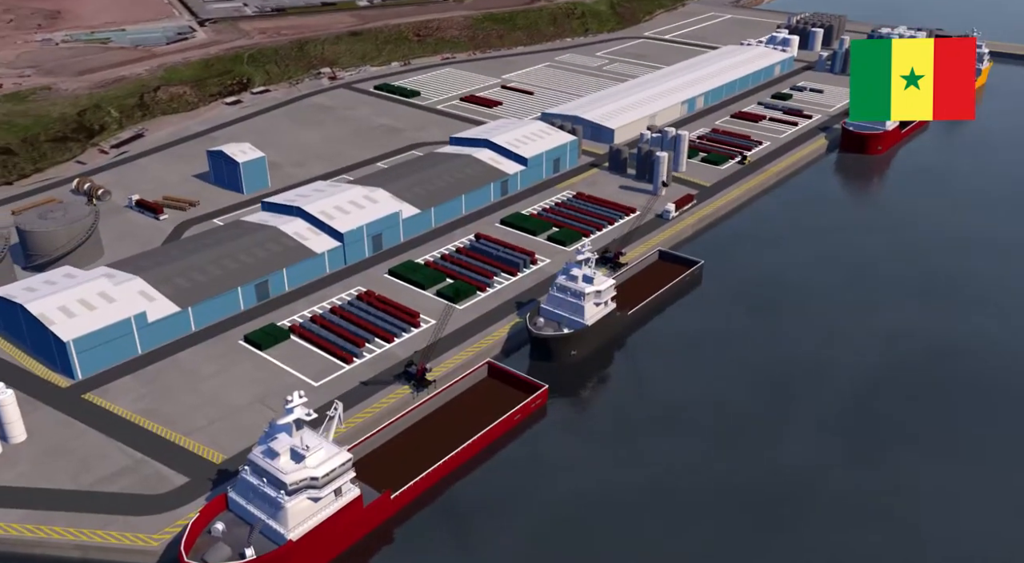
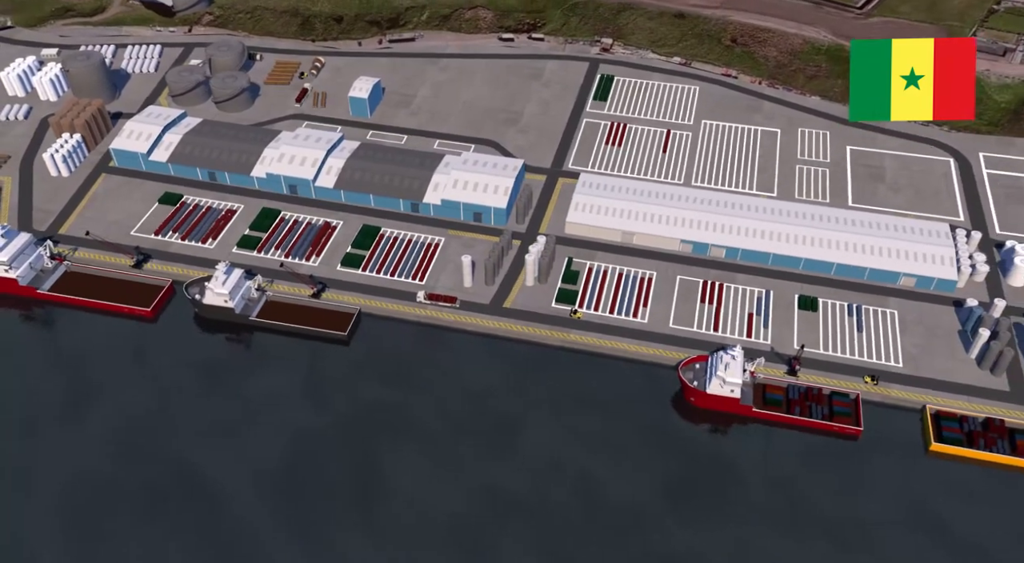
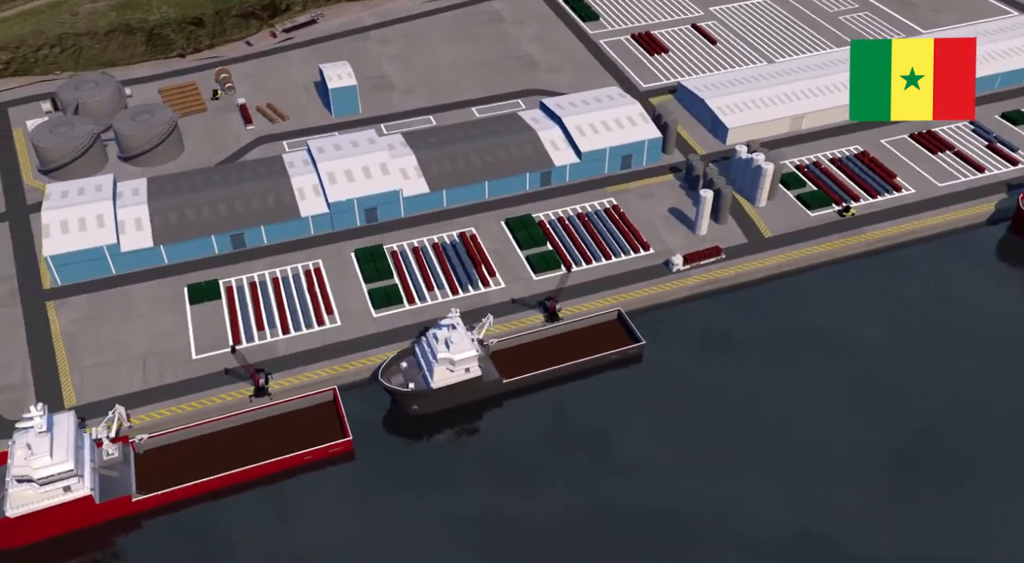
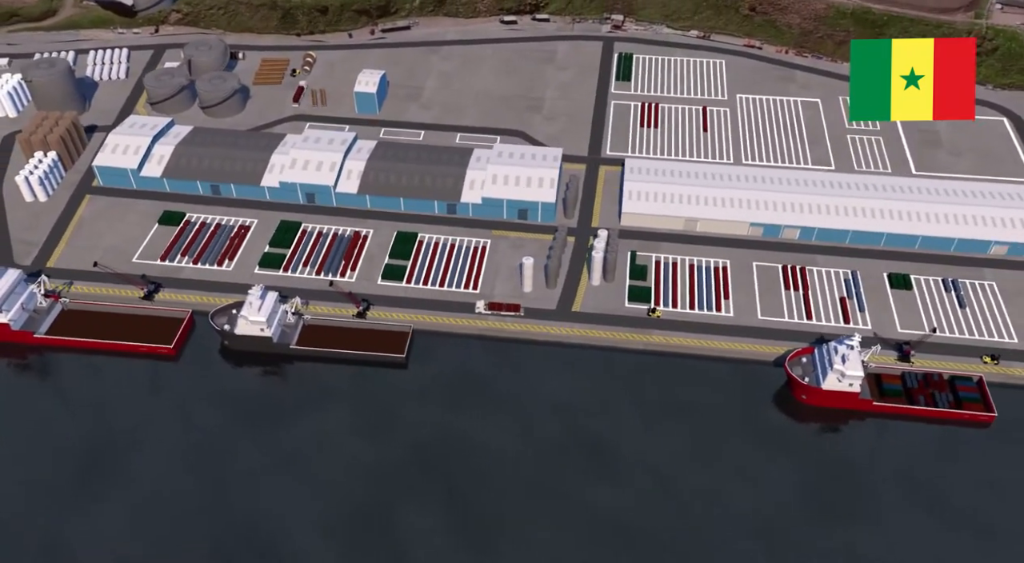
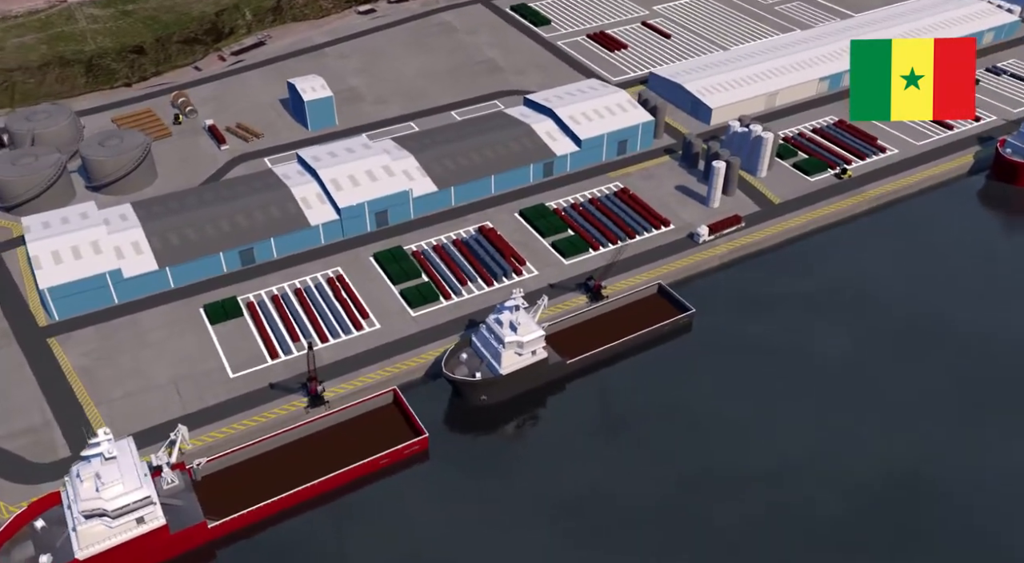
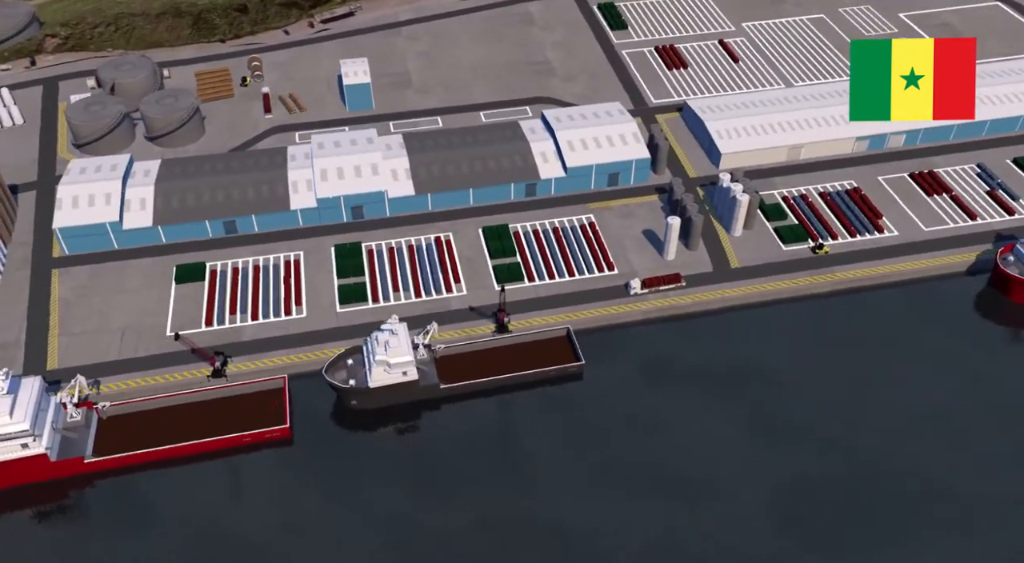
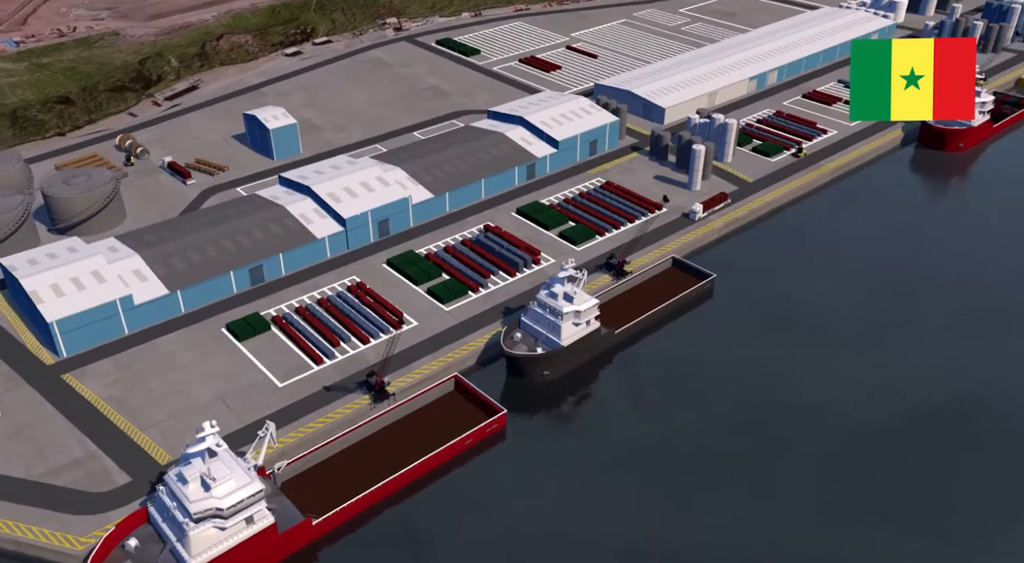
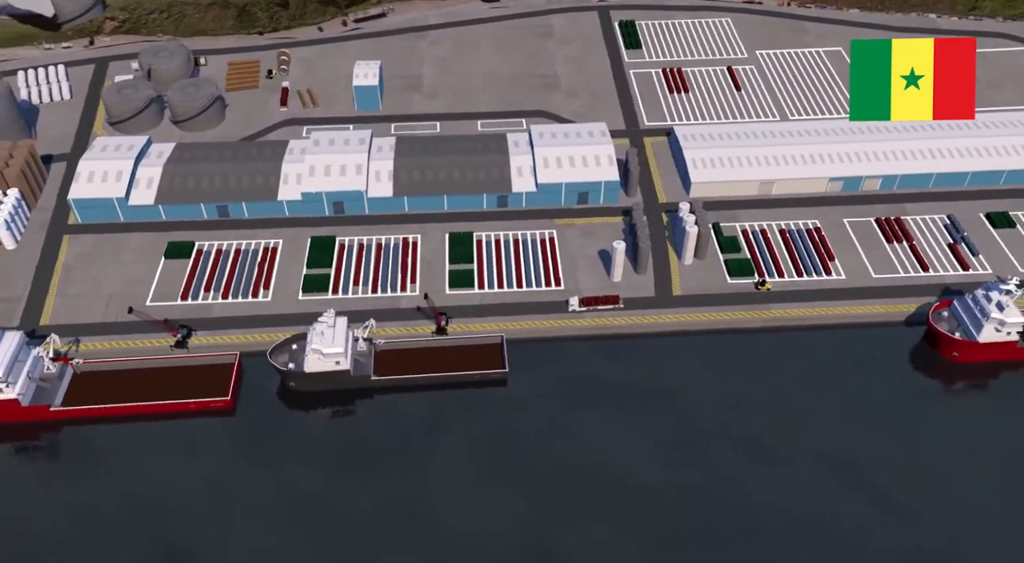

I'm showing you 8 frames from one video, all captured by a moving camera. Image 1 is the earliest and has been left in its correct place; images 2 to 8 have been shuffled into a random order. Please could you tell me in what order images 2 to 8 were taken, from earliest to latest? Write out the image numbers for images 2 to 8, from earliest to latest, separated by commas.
7, 5, 3, 6, 8, 4, 2
